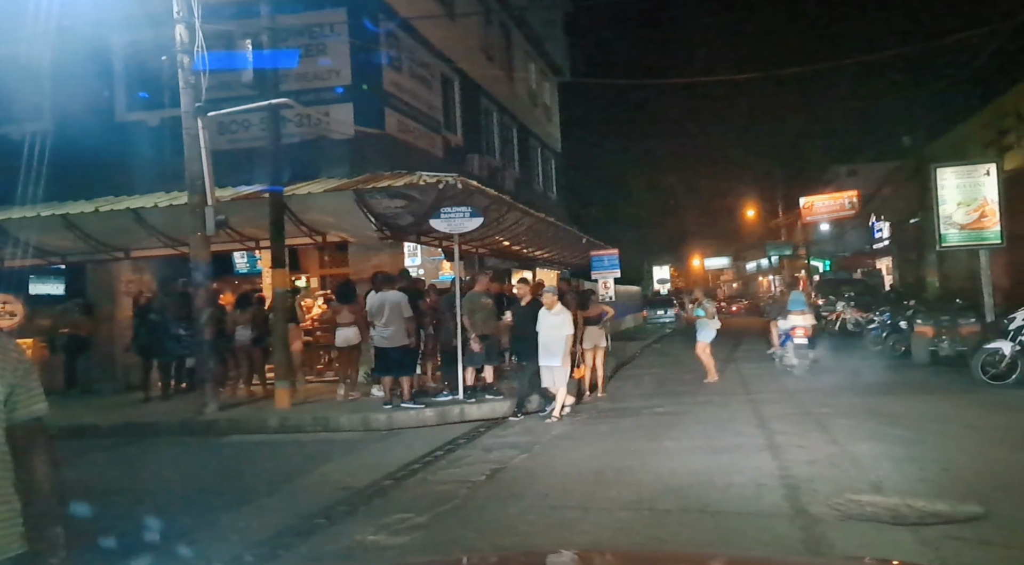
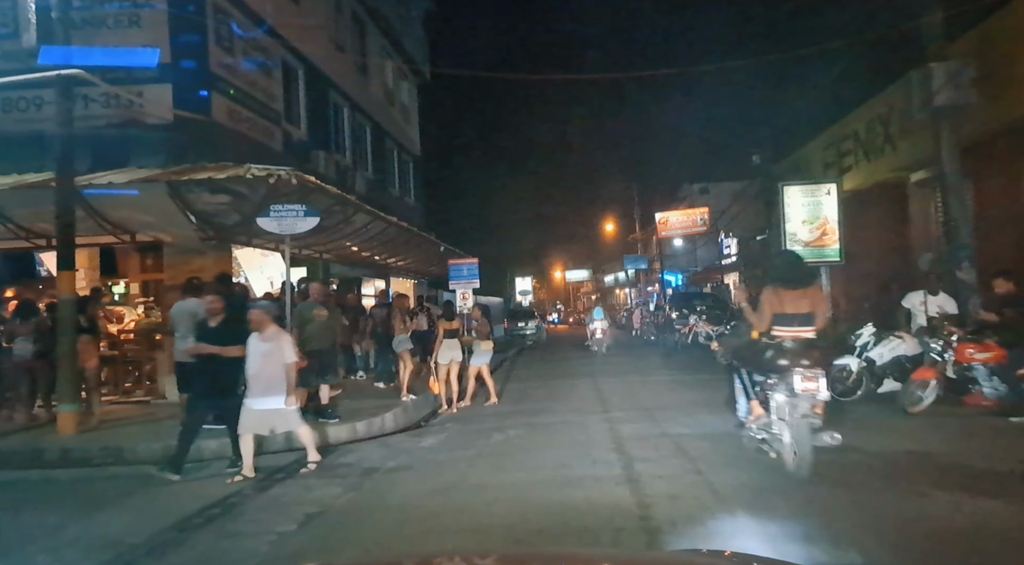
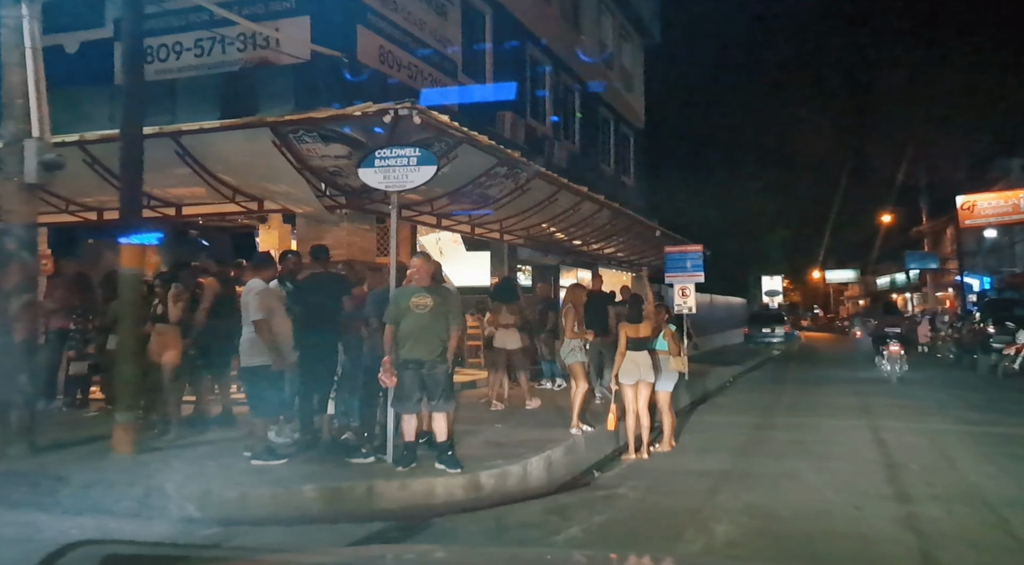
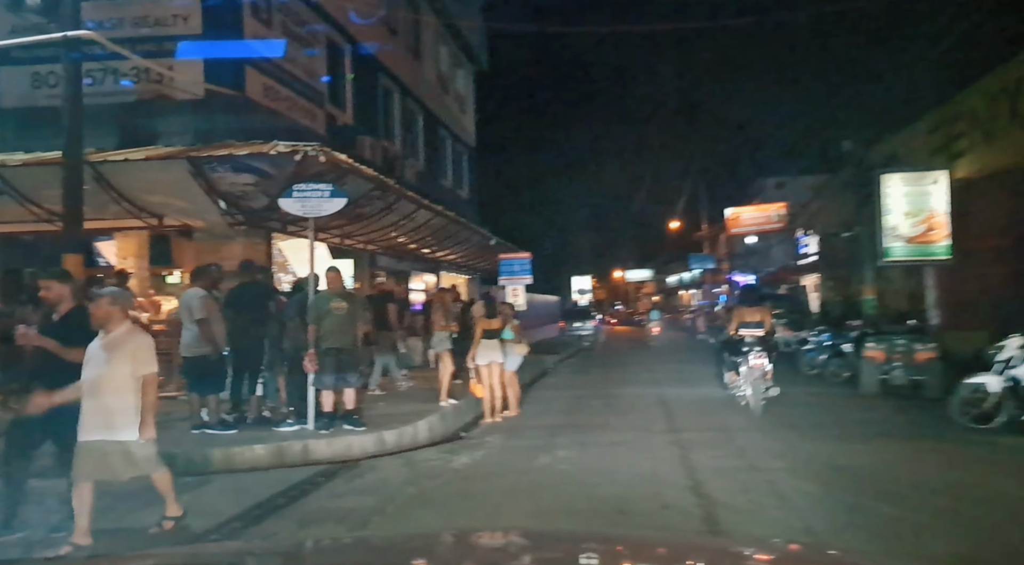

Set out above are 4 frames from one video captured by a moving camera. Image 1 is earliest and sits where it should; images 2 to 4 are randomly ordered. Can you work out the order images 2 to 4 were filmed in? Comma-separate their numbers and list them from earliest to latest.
2, 4, 3
